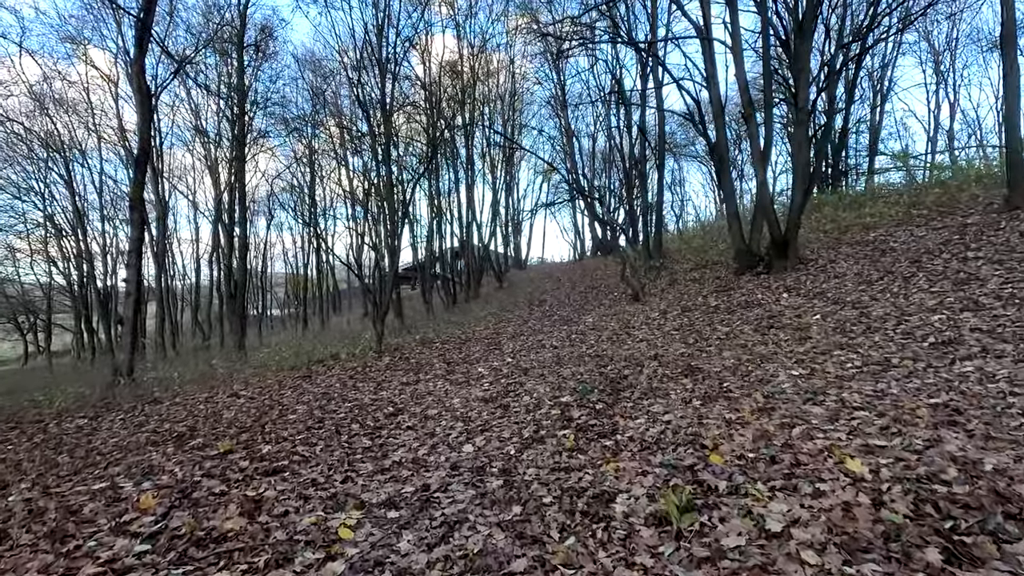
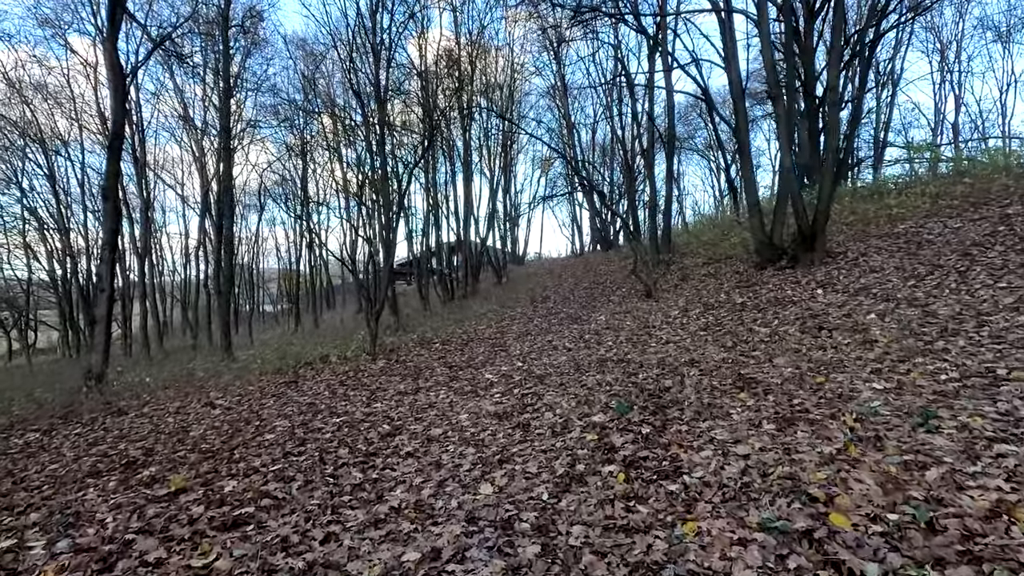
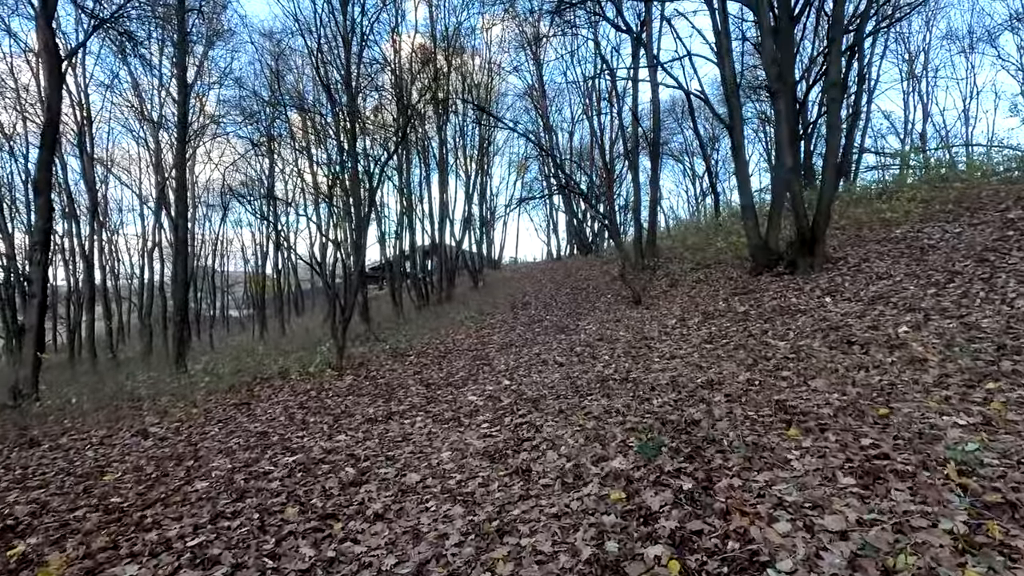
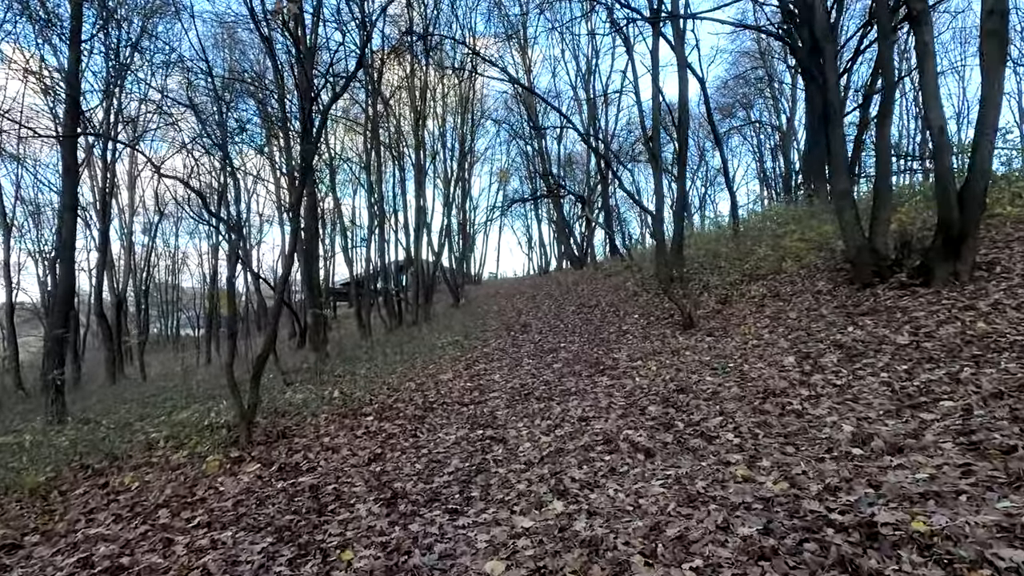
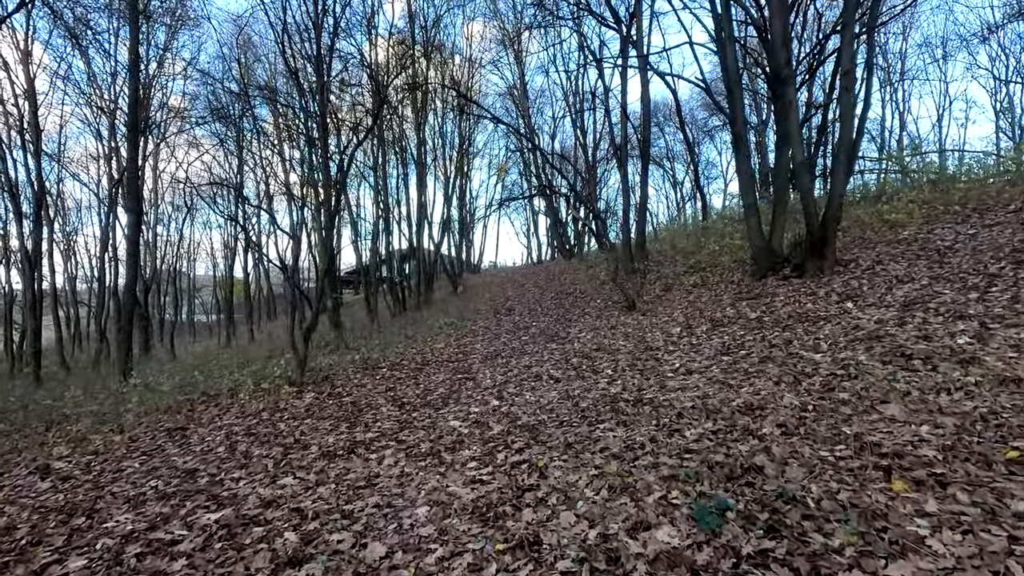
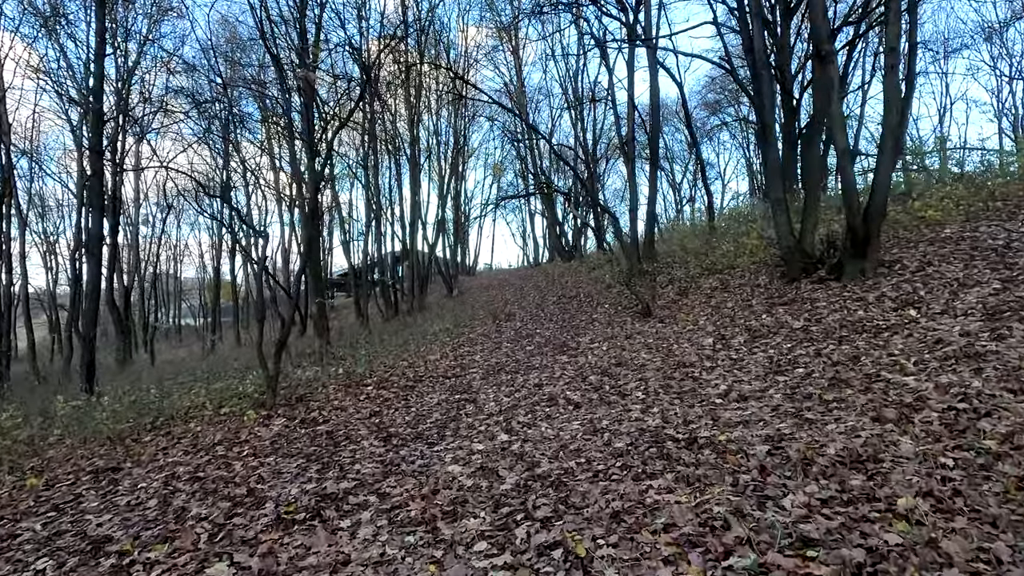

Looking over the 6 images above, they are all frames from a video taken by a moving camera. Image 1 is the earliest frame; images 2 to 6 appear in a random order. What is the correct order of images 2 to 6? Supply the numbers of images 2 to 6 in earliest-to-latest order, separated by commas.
2, 3, 5, 6, 4
